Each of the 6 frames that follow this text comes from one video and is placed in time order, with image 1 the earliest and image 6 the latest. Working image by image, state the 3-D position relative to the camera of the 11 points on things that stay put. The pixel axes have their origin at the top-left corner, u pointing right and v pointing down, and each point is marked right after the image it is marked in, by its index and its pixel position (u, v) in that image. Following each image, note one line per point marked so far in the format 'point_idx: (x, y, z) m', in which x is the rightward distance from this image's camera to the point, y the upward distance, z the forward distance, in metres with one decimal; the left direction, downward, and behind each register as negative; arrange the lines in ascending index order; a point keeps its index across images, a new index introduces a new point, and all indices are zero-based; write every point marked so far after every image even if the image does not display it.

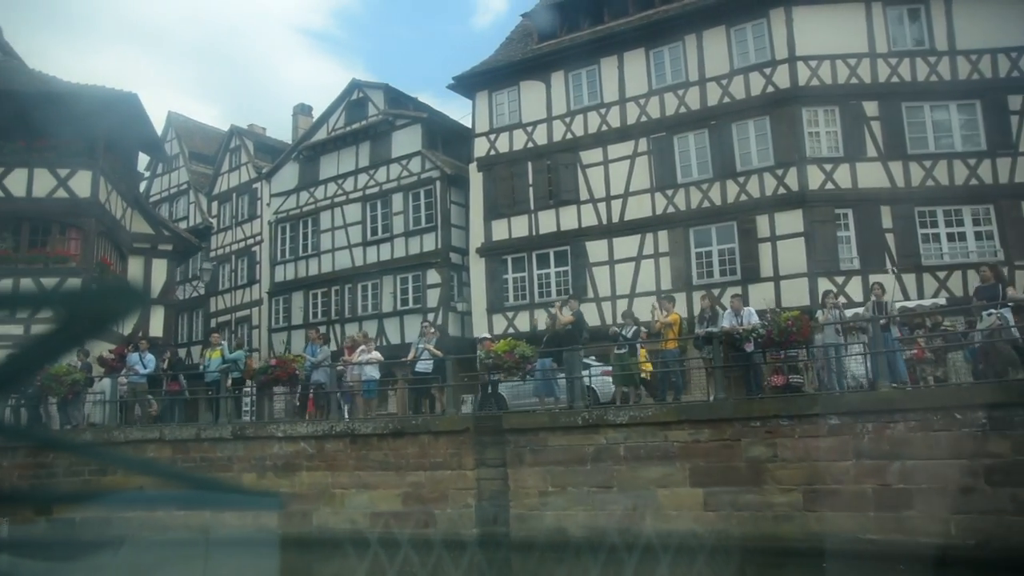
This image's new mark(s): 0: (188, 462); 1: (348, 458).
0: (-4.2, -2.3, +11.8) m
1: (-2.0, -2.1, +11.4) m
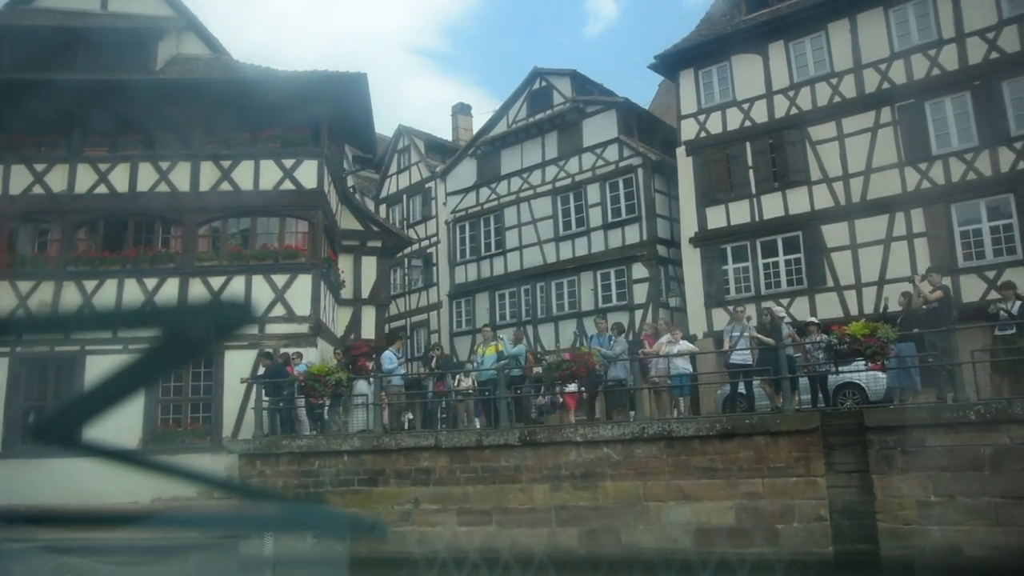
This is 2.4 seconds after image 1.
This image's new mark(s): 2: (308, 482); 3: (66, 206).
0: (-0.5, -2.1, +10.5) m
1: (+1.6, -1.9, +9.9) m
2: (-2.4, -2.3, +10.8) m
3: (-6.8, +1.2, +13.9) m
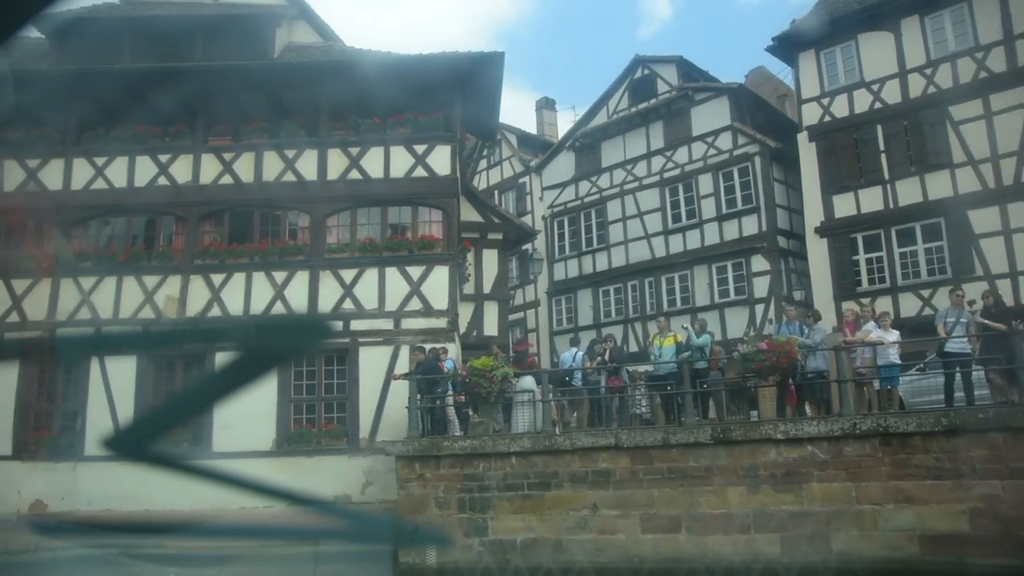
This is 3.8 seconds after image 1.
0: (+1.5, -2.0, +9.6) m
1: (+3.6, -1.7, +8.9) m
2: (-0.4, -2.2, +10.0) m
3: (-4.7, +1.3, +13.4) m
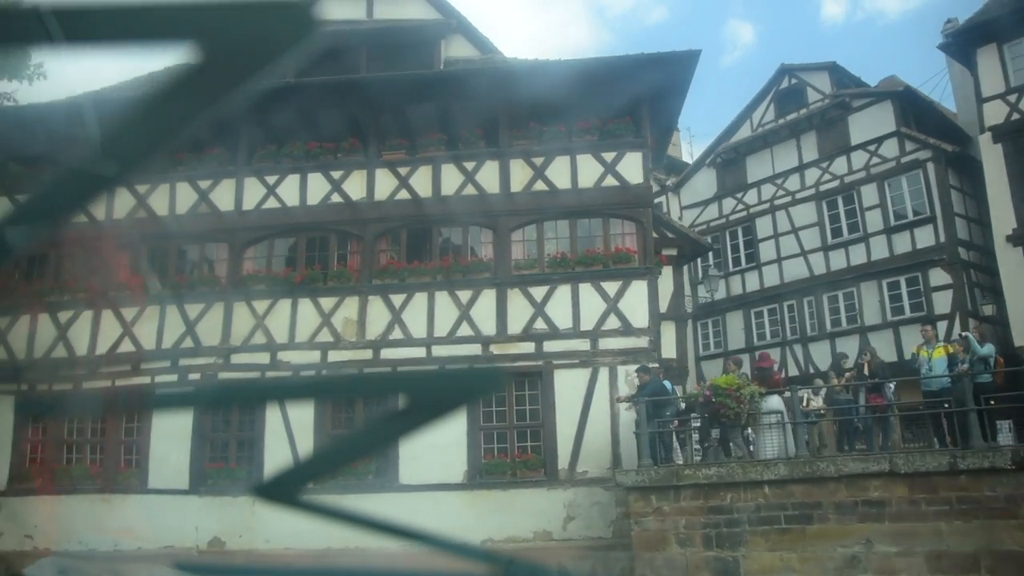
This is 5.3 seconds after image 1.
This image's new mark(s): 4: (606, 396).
0: (+3.9, -2.0, +8.4) m
1: (+5.9, -1.7, +7.4) m
2: (+2.0, -2.3, +8.9) m
3: (-2.0, +1.0, +12.7) m
4: (+1.2, -1.4, +11.7) m
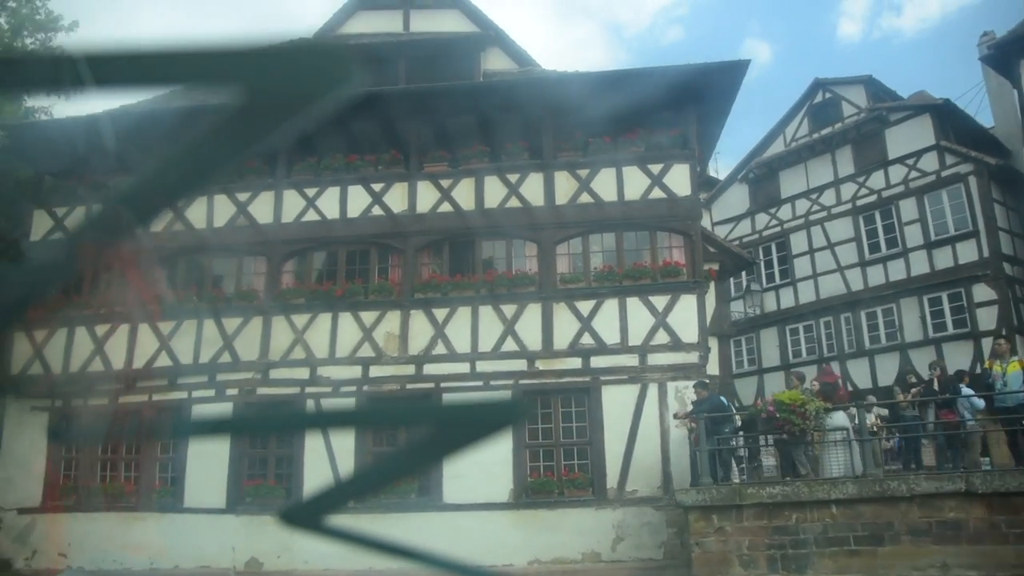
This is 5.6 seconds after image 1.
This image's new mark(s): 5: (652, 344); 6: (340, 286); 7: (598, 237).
0: (+4.4, -2.1, +8.0) m
1: (+6.4, -1.7, +7.1) m
2: (+2.5, -2.4, +8.6) m
3: (-1.4, +0.8, +12.5) m
4: (+1.8, -1.5, +11.4) m
5: (+1.8, -0.7, +11.6) m
6: (-2.3, 0.0, +12.4) m
7: (+1.2, +0.7, +12.3) m
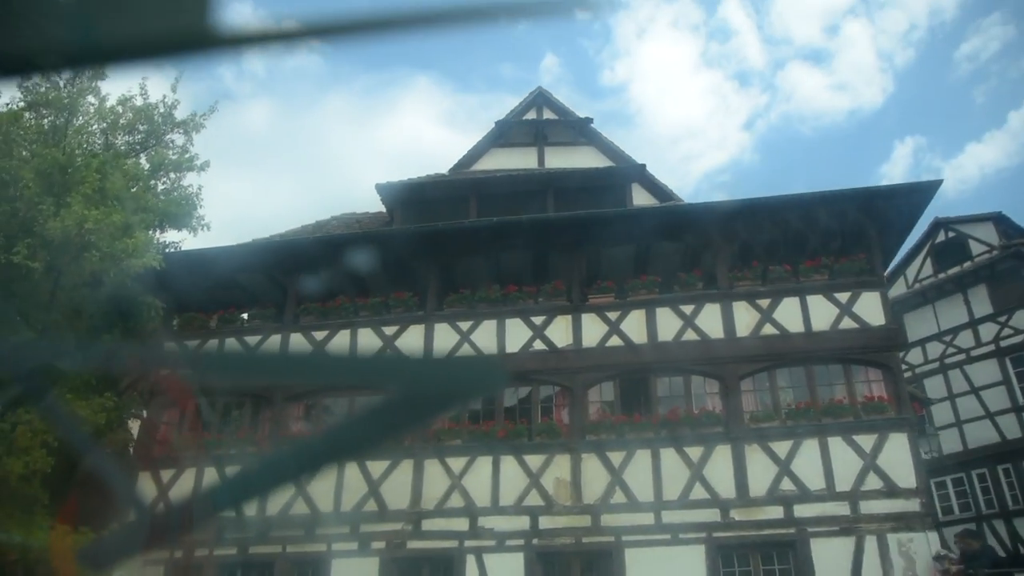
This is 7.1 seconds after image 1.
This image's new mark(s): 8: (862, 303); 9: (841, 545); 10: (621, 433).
0: (+6.4, -3.0, +6.3) m
1: (+8.3, -2.4, +5.3) m
2: (+4.6, -3.3, +6.9) m
3: (+0.8, -0.9, +11.5) m
4: (+3.9, -3.0, +9.8) m
5: (+3.9, -2.2, +10.1) m
6: (-0.1, -1.7, +11.3) m
7: (+3.3, -1.0, +11.2) m
8: (+4.3, -0.2, +11.2) m
9: (+3.6, -2.8, +10.0) m
10: (+1.3, -1.7, +10.9) m
